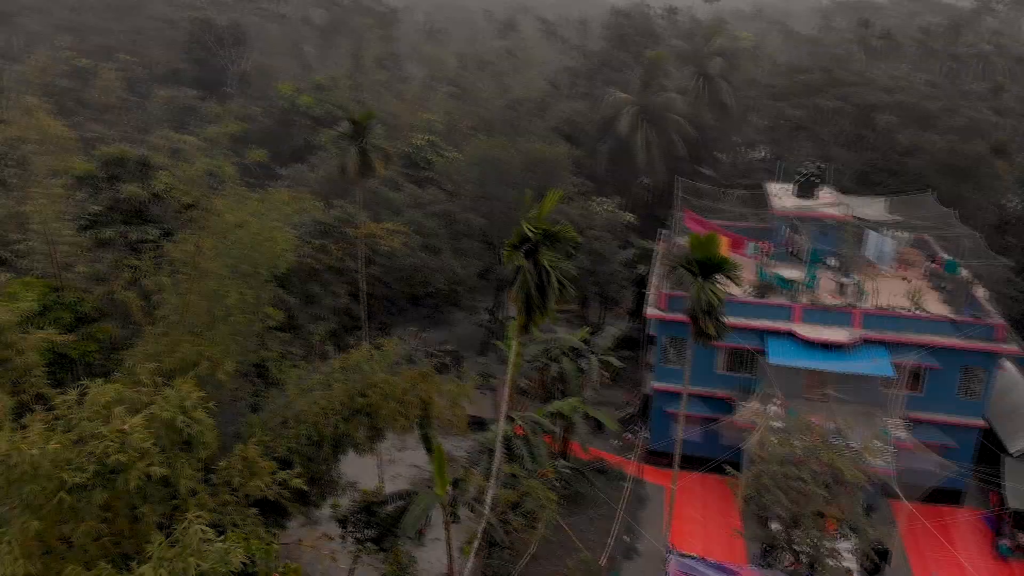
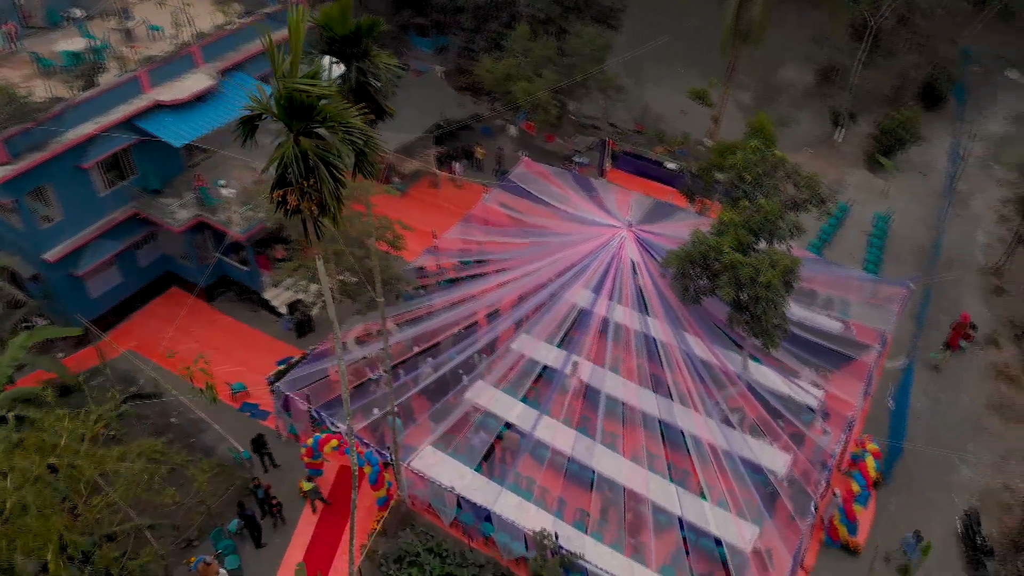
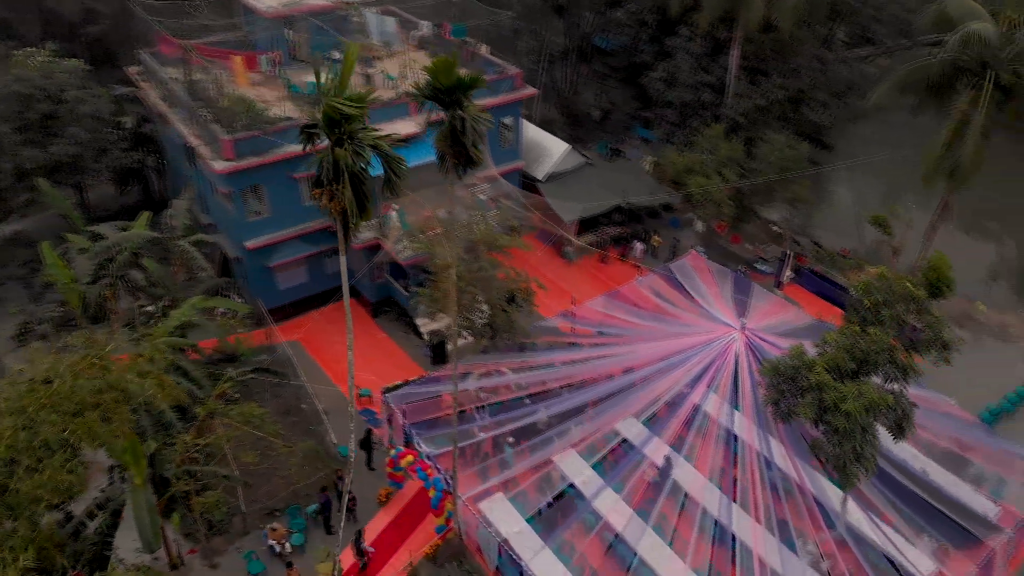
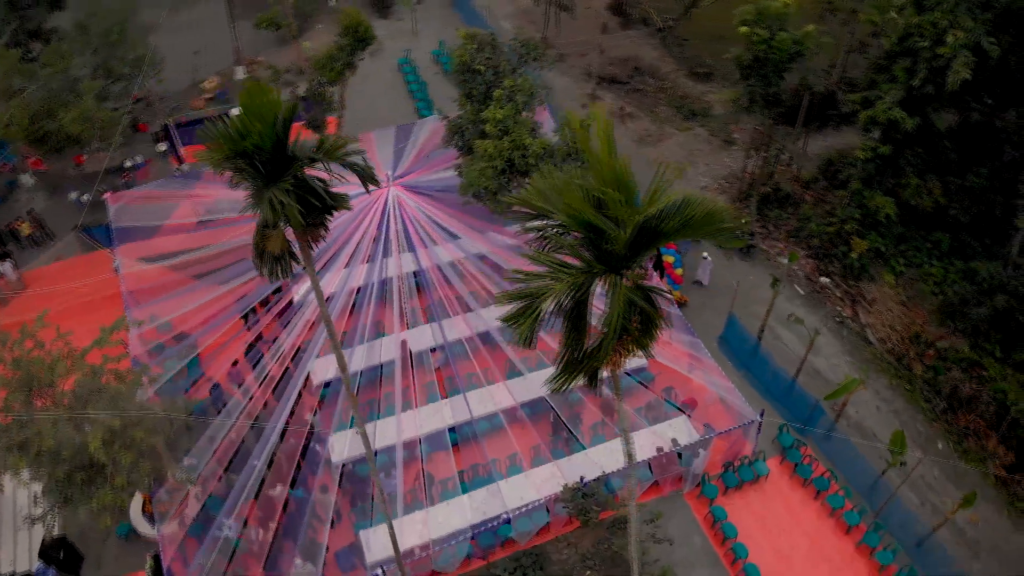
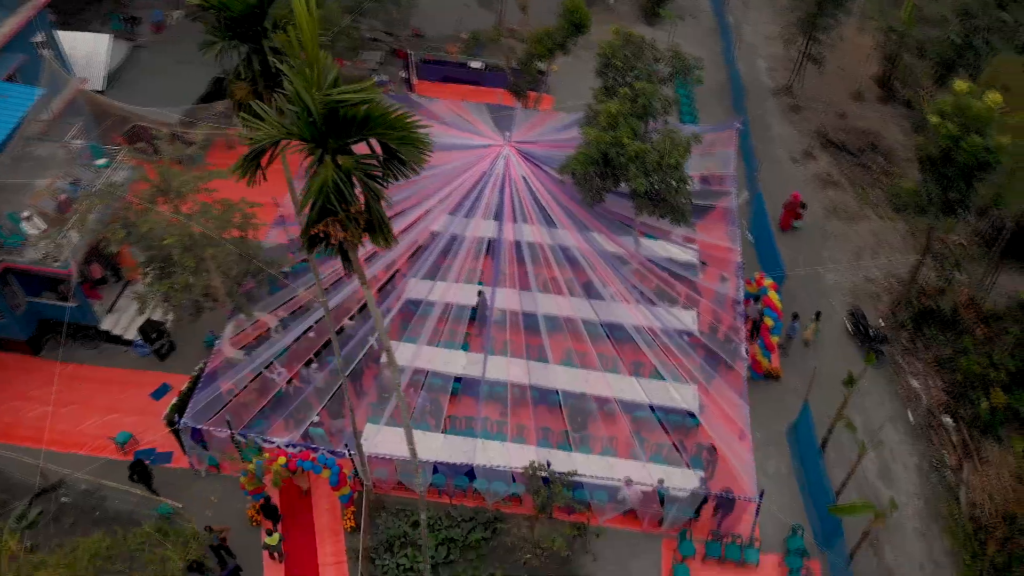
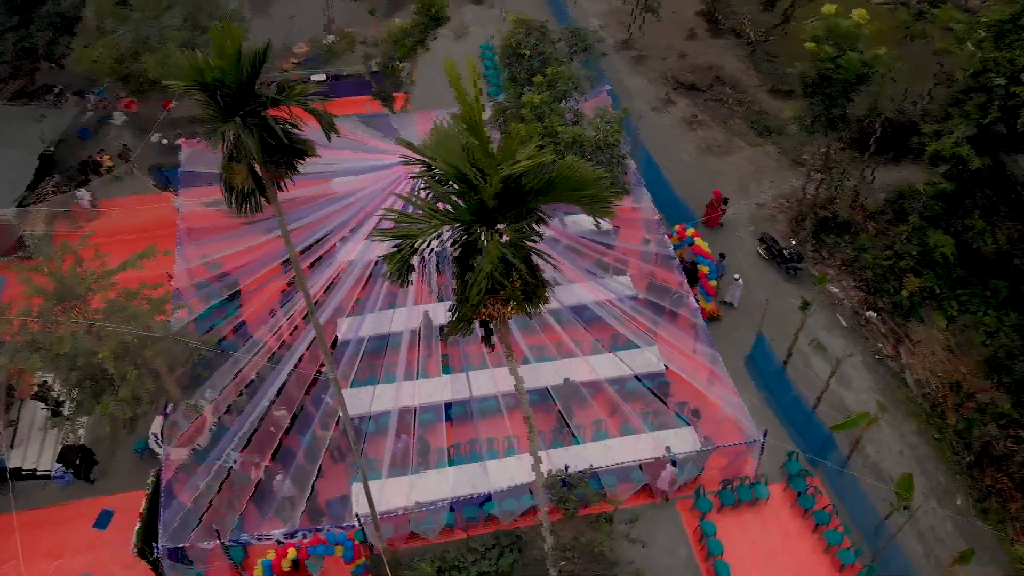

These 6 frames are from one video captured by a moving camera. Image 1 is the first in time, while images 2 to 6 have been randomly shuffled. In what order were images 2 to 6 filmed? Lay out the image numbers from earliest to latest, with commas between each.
3, 2, 5, 6, 4
